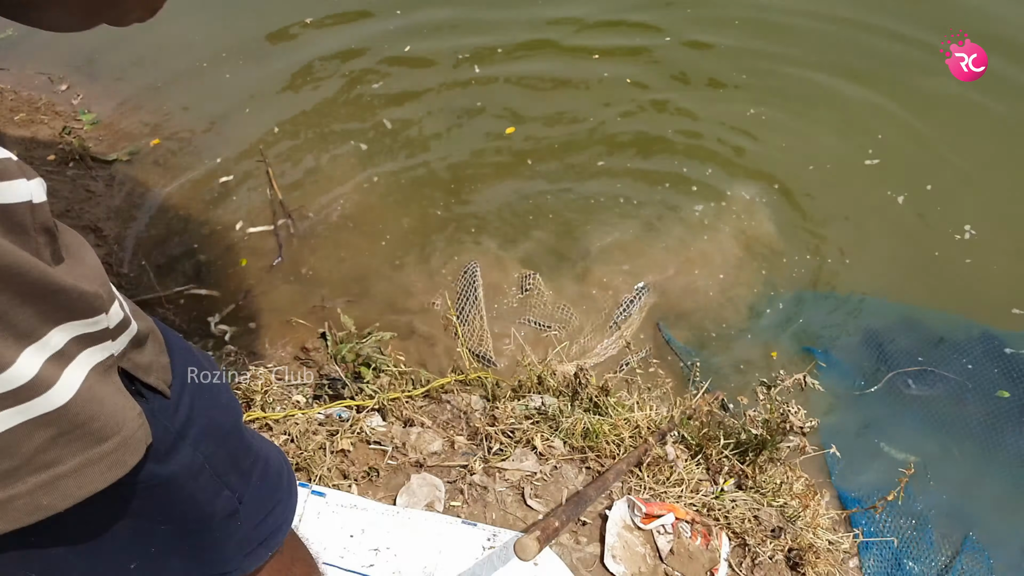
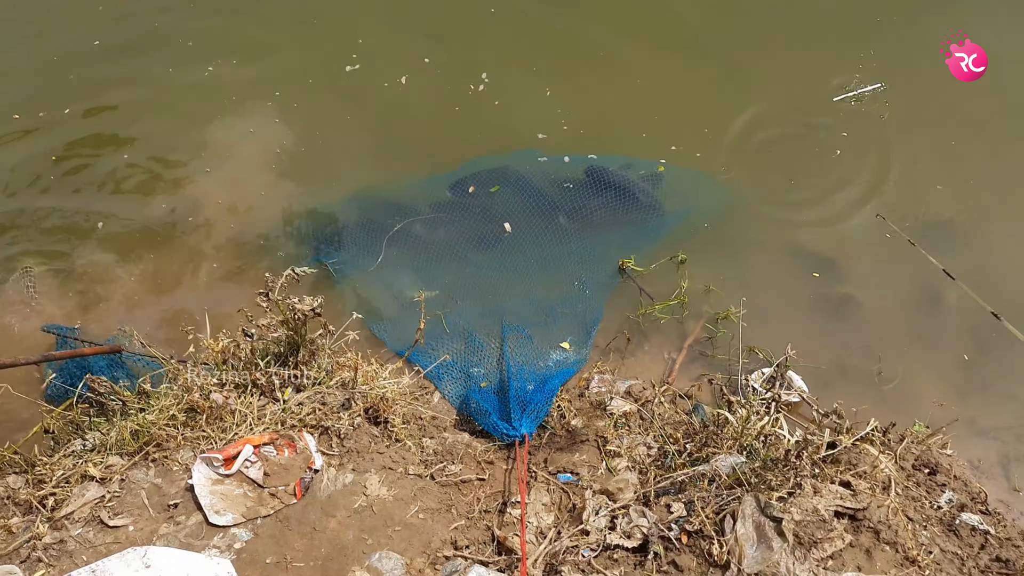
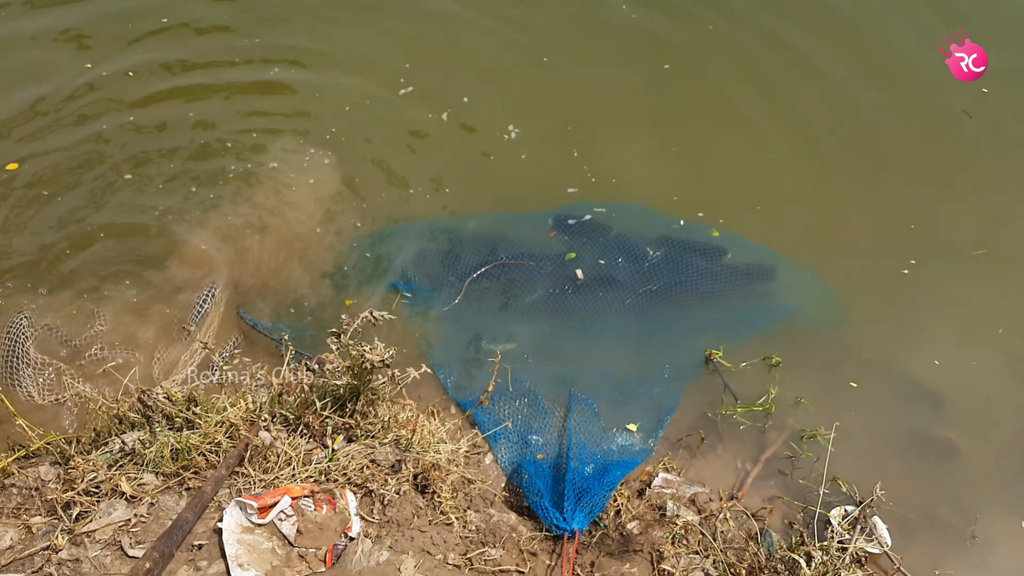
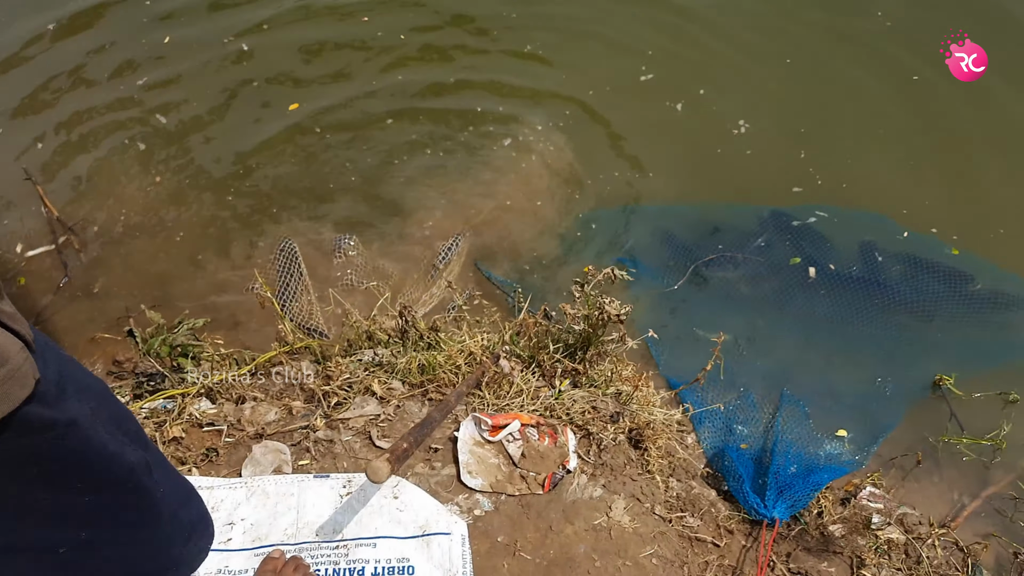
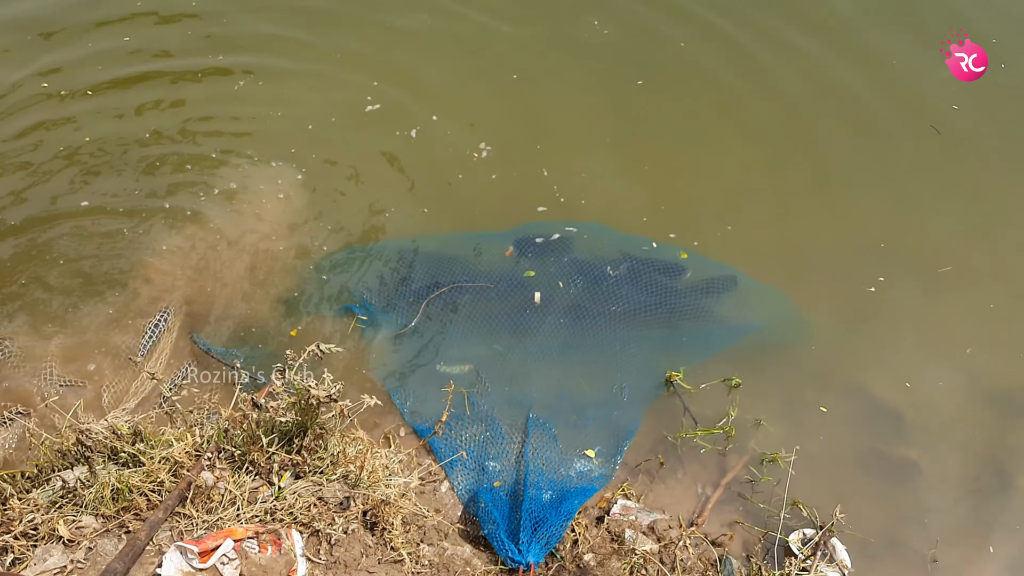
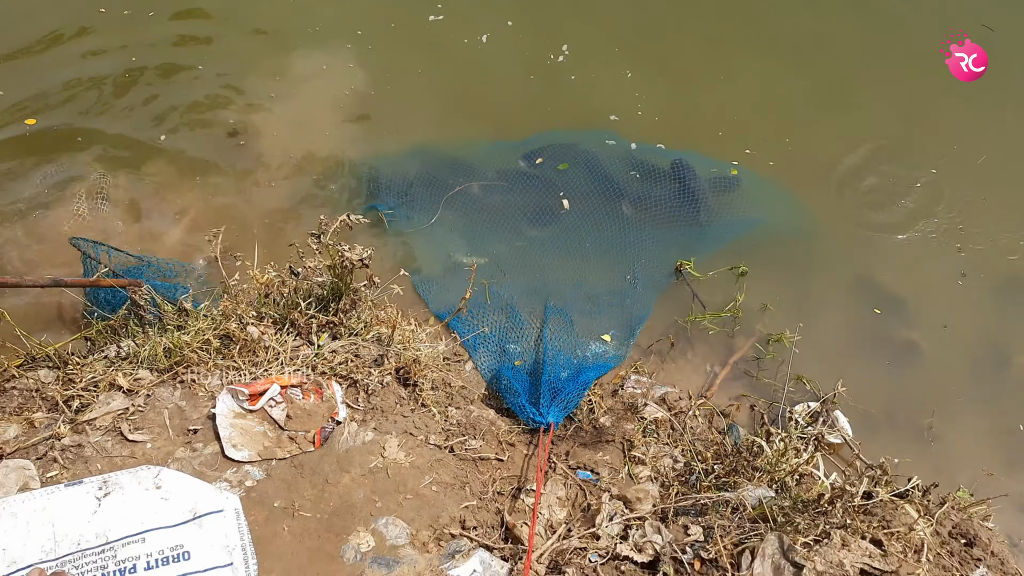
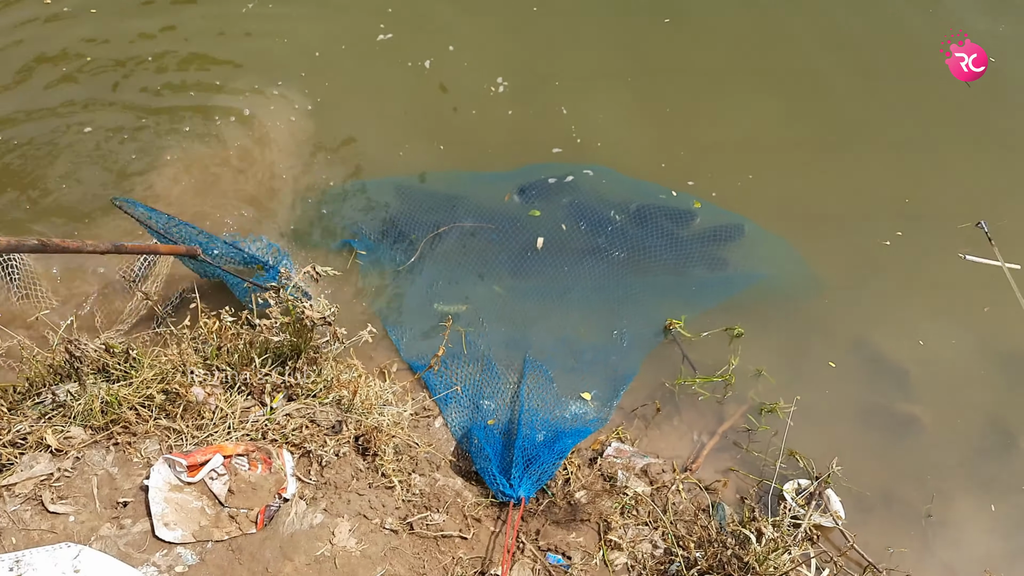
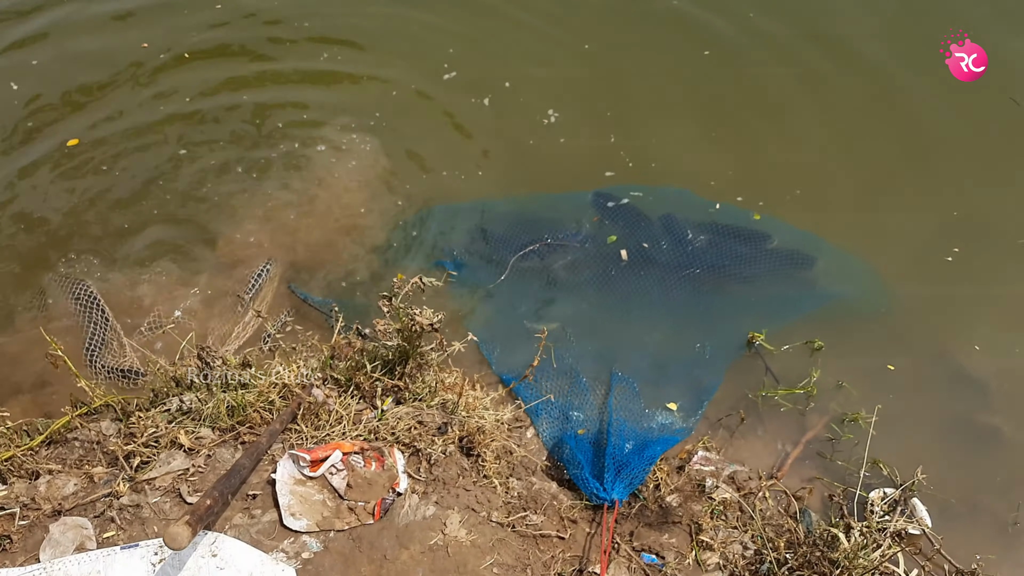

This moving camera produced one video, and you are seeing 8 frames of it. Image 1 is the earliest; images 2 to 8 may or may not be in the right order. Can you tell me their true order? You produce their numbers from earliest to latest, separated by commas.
4, 8, 3, 5, 7, 6, 2
